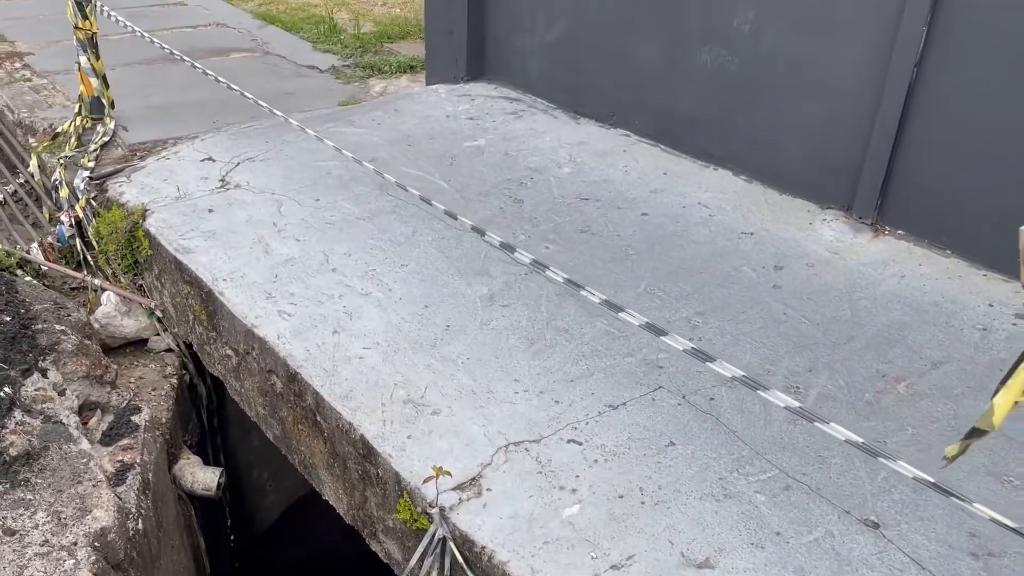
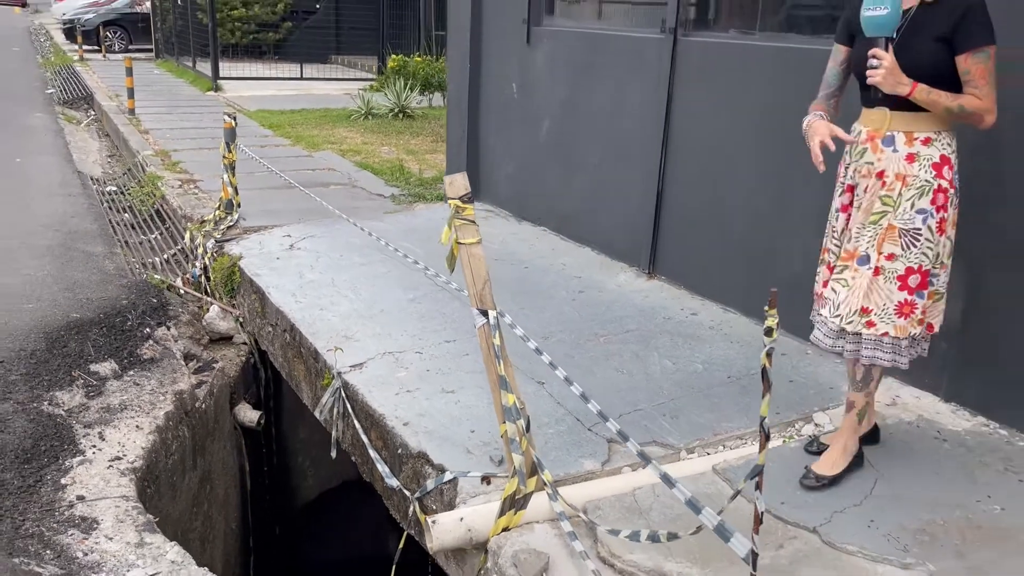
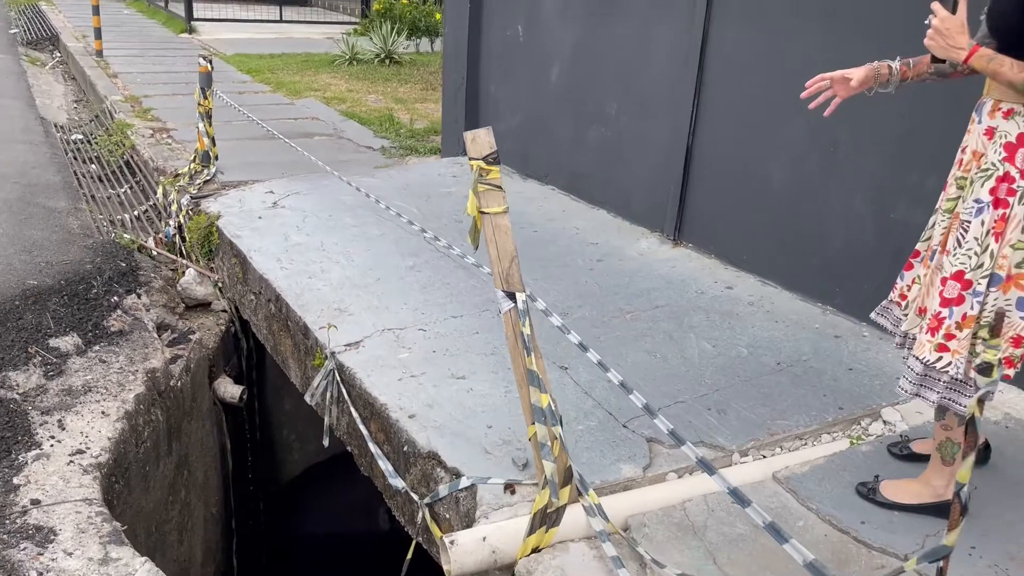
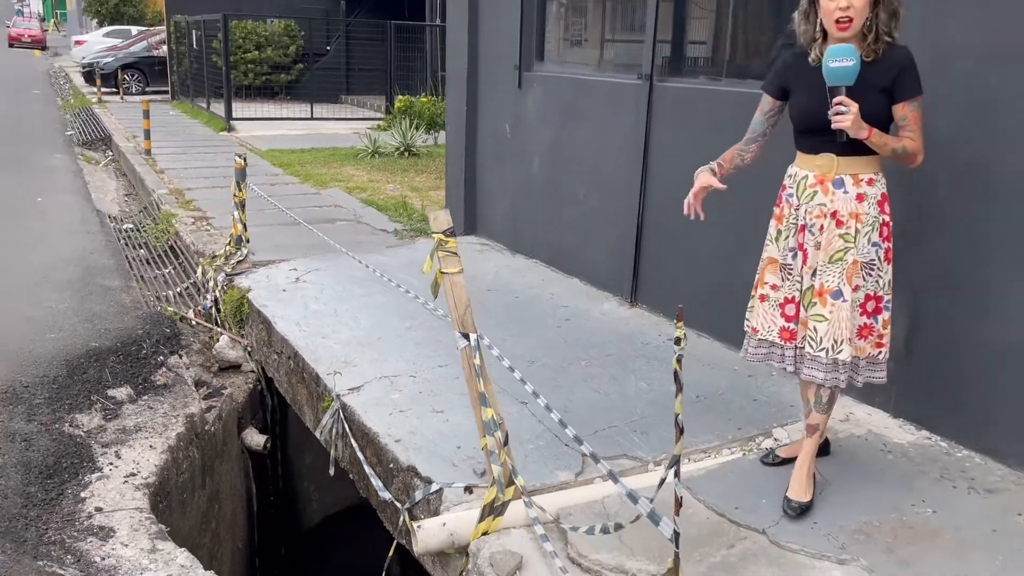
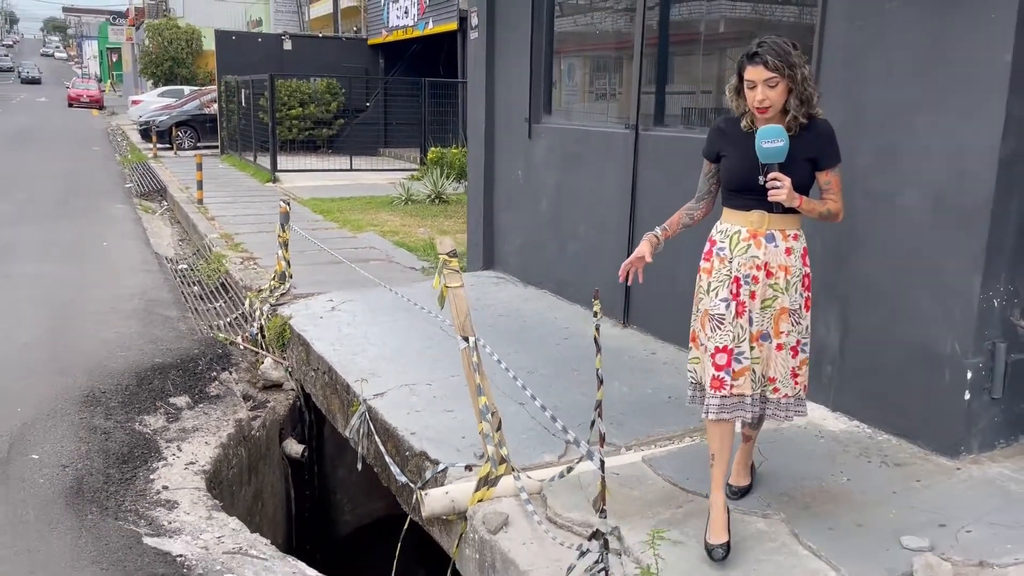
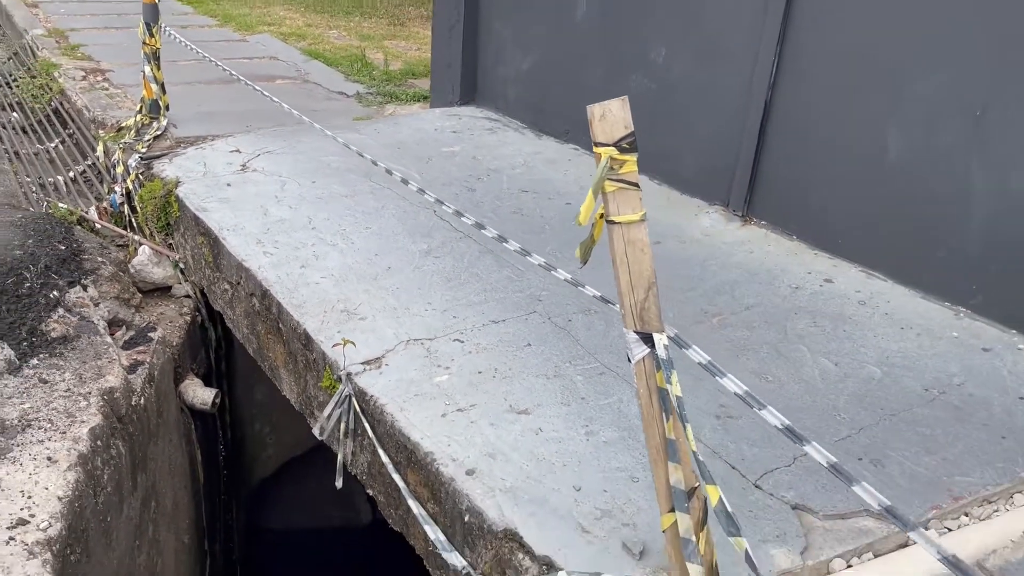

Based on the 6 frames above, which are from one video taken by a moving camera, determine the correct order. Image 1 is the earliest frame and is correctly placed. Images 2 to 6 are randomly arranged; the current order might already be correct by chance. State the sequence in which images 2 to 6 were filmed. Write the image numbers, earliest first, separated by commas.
6, 3, 2, 4, 5
